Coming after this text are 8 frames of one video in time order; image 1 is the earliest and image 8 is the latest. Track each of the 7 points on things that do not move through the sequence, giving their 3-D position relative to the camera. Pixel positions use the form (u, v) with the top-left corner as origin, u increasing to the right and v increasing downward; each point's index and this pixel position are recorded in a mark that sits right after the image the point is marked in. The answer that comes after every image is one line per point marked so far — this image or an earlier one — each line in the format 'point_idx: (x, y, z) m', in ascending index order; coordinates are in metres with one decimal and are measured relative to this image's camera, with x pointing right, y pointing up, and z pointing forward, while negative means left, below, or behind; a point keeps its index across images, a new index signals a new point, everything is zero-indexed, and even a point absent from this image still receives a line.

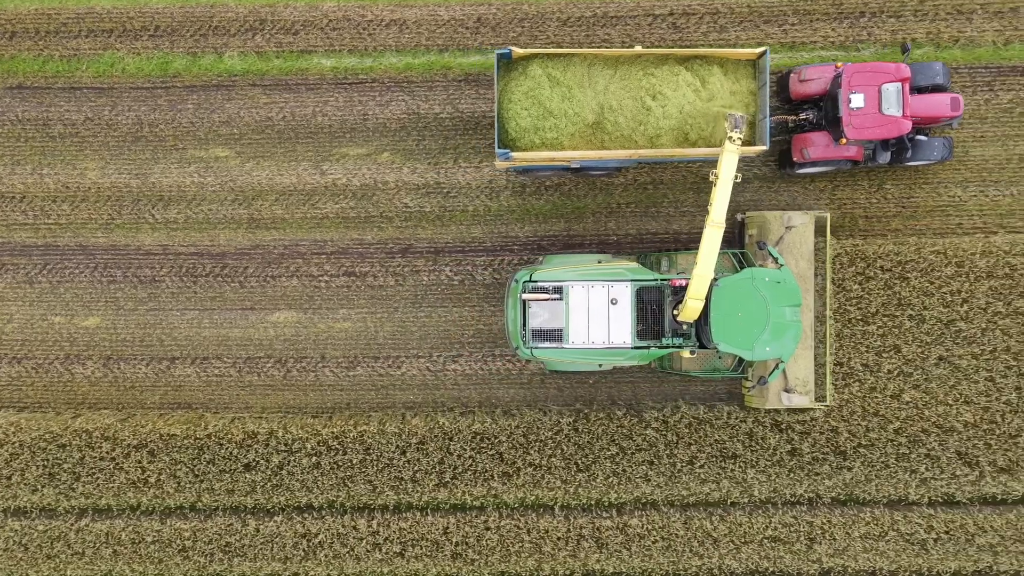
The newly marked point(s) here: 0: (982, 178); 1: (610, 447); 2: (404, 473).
0: (+6.7, +1.6, +8.5) m
1: (+1.4, -2.2, +8.3) m
2: (-1.5, -2.6, +8.4) m
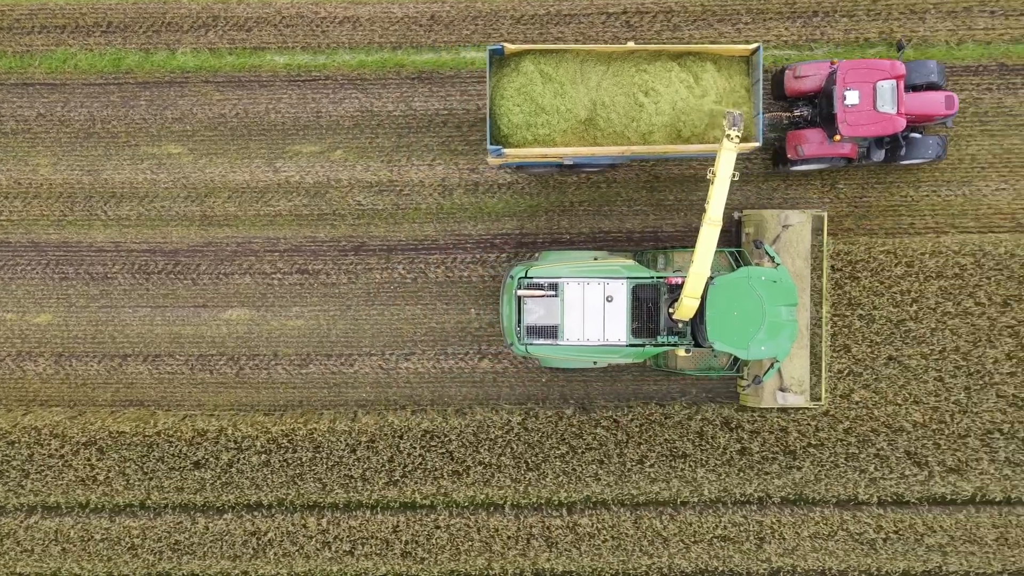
0: (+6.0, +1.6, +8.5) m
1: (+0.7, -2.2, +8.3) m
2: (-2.2, -2.6, +8.4) m
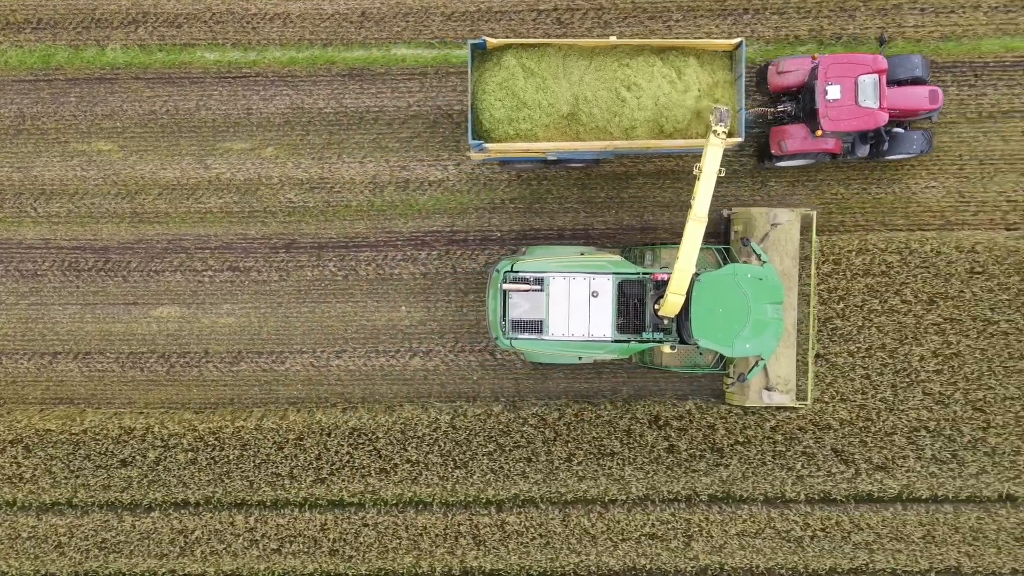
0: (+5.0, +1.6, +8.5) m
1: (-0.3, -2.2, +8.3) m
2: (-3.3, -2.5, +8.4) m
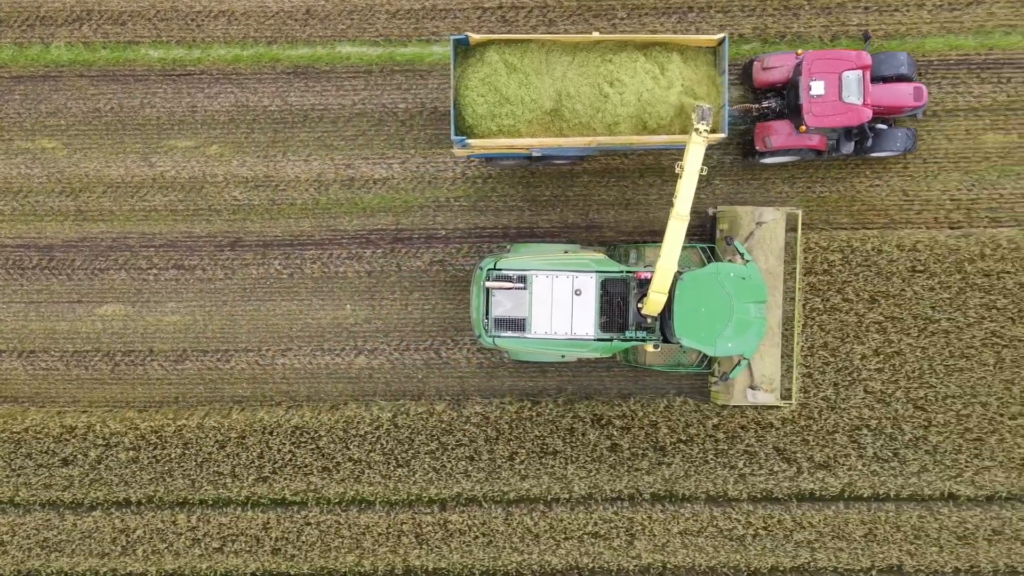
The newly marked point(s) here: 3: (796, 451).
0: (+4.2, +1.6, +8.5) m
1: (-1.1, -2.2, +8.3) m
2: (-4.1, -2.5, +8.3) m
3: (+3.9, -2.2, +8.2) m
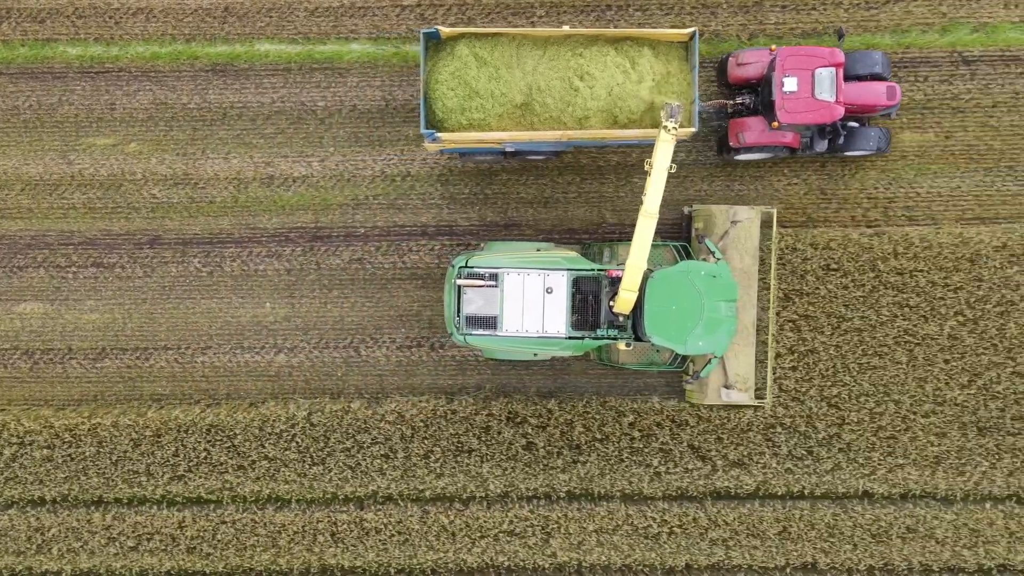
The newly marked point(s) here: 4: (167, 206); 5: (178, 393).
0: (+3.1, +1.6, +8.5) m
1: (-2.3, -2.1, +8.3) m
2: (-5.2, -2.5, +8.3) m
3: (+2.7, -2.2, +8.2) m
4: (-5.0, +1.2, +8.7) m
5: (-4.9, -1.5, +8.6) m
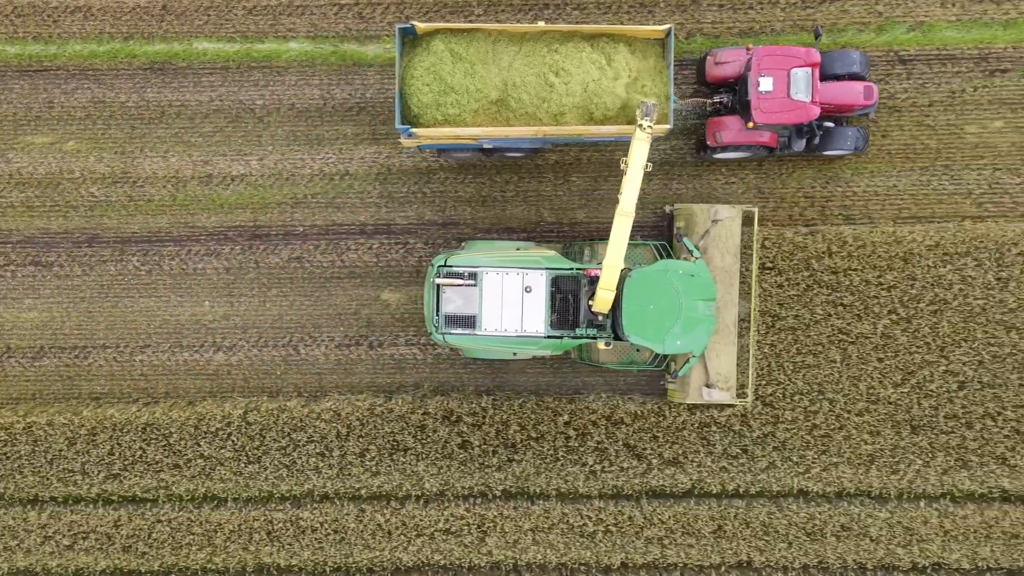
0: (+2.2, +1.7, +8.5) m
1: (-3.2, -2.1, +8.3) m
2: (-6.1, -2.5, +8.3) m
3: (+1.8, -2.2, +8.2) m
4: (-5.9, +1.2, +8.7) m
5: (-5.7, -1.5, +8.6) m
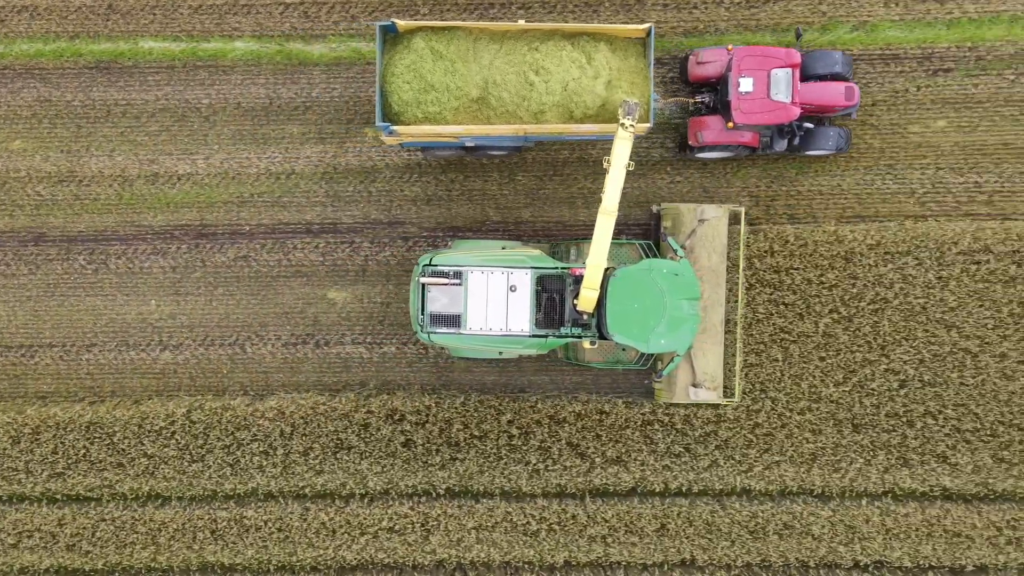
0: (+1.4, +1.7, +8.5) m
1: (-4.0, -2.1, +8.3) m
2: (-6.9, -2.5, +8.3) m
3: (+1.1, -2.2, +8.2) m
4: (-6.7, +1.2, +8.7) m
5: (-6.5, -1.5, +8.6) m
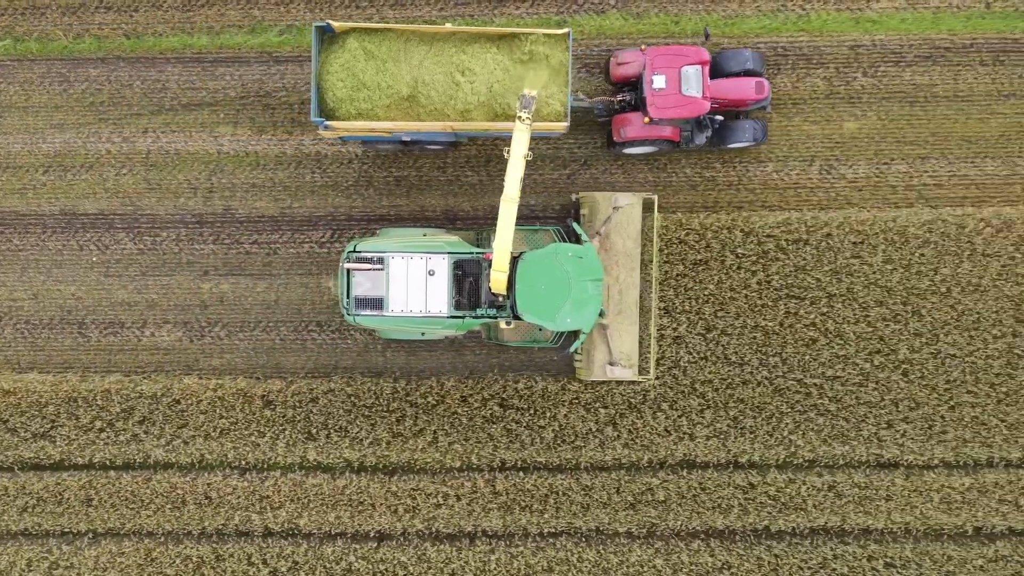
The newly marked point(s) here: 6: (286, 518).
0: (-6.9, +1.9, +9.1) m
1: (-12.3, -1.9, +8.7) m
2: (-15.2, -2.2, +8.7) m
3: (-7.3, -2.0, +8.7) m
4: (-15.0, +1.5, +9.1) m
5: (-14.9, -1.3, +9.0) m
6: (-3.3, -3.4, +8.8) m
